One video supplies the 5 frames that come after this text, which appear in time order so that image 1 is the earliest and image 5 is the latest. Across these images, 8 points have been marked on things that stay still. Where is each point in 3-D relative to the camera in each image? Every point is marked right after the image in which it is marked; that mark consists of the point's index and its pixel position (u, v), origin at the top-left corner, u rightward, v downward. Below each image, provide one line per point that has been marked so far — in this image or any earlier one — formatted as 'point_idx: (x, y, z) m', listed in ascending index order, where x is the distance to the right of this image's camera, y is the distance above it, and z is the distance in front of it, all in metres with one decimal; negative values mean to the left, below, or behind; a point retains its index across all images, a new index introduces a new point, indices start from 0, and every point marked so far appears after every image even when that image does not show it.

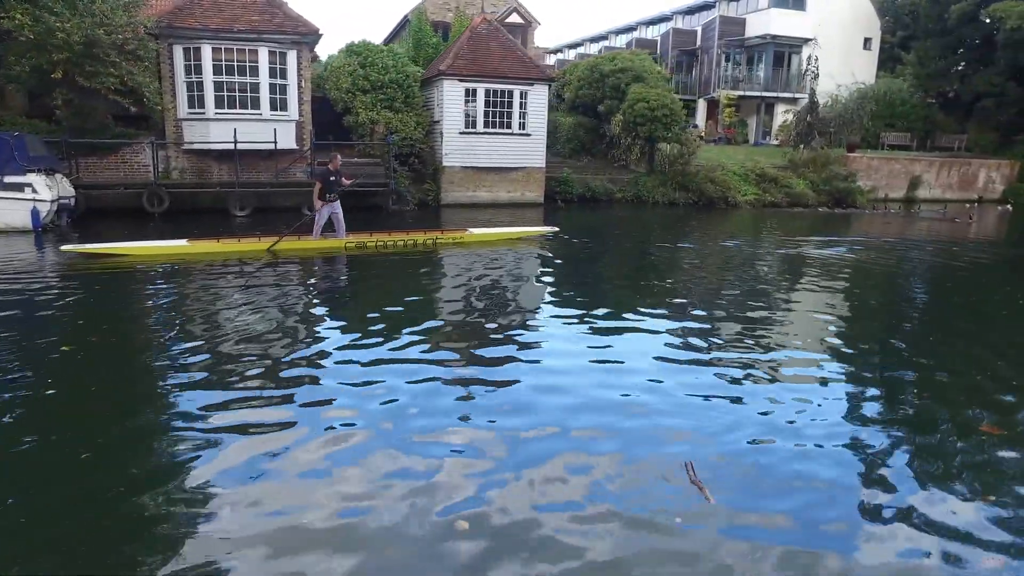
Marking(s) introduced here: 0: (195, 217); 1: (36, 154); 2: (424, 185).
0: (-7.8, +1.7, +15.9) m
1: (-10.2, +2.8, +13.8) m
2: (-2.6, +3.1, +19.7) m
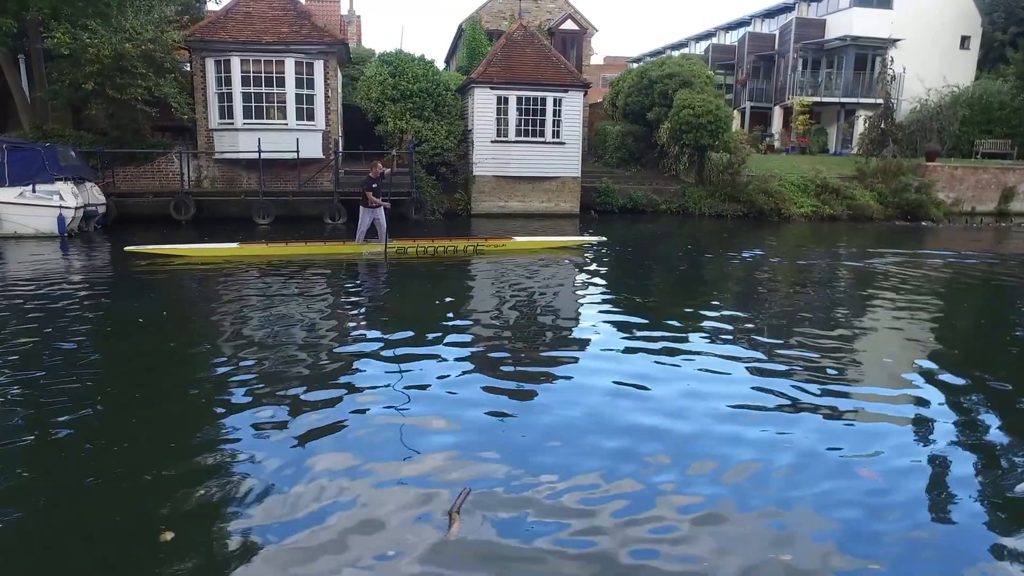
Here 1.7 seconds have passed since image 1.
0: (-7.3, +1.6, +16.2) m
1: (-9.9, +2.7, +14.5) m
2: (-1.7, +2.8, +19.4) m
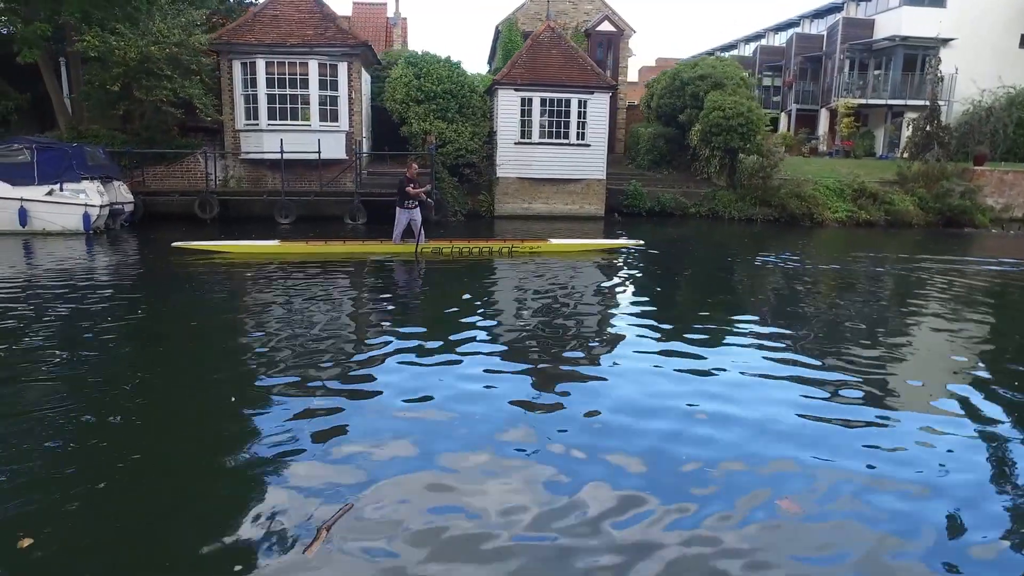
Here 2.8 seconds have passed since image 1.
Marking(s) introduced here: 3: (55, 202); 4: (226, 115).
0: (-6.8, +1.6, +16.5) m
1: (-9.5, +2.9, +14.9) m
2: (-1.0, +2.7, +19.3) m
3: (-10.0, +1.9, +14.3) m
4: (-7.5, +4.5, +17.0) m
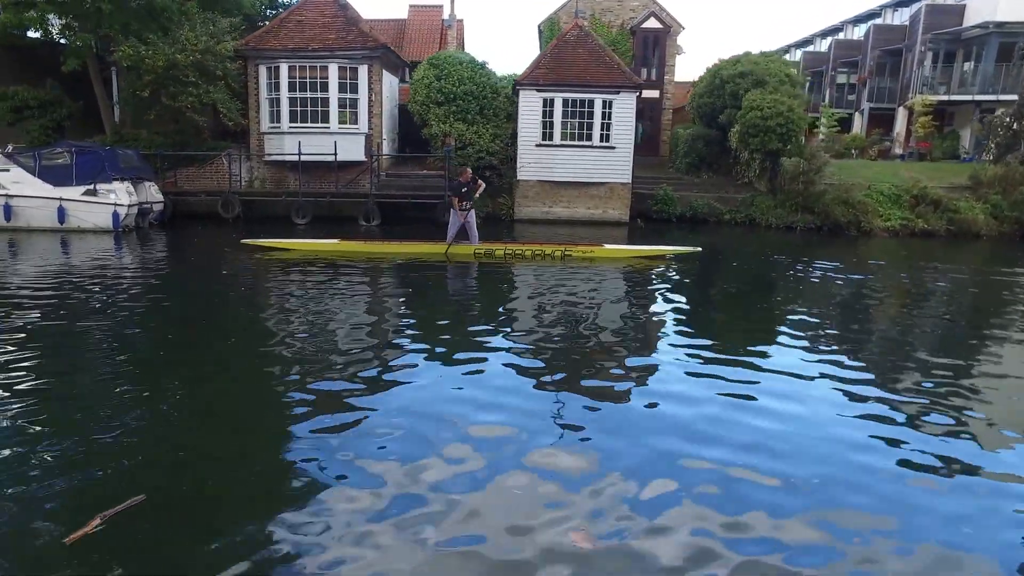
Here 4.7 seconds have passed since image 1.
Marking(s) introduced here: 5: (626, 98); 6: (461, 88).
0: (-6.5, +1.7, +17.0) m
1: (-9.4, +3.0, +15.8) m
2: (-0.4, +2.6, +19.1) m
3: (-9.9, +2.0, +15.2) m
4: (-7.0, +4.6, +17.6) m
5: (+3.2, +5.3, +18.3) m
6: (-1.4, +5.6, +18.2) m
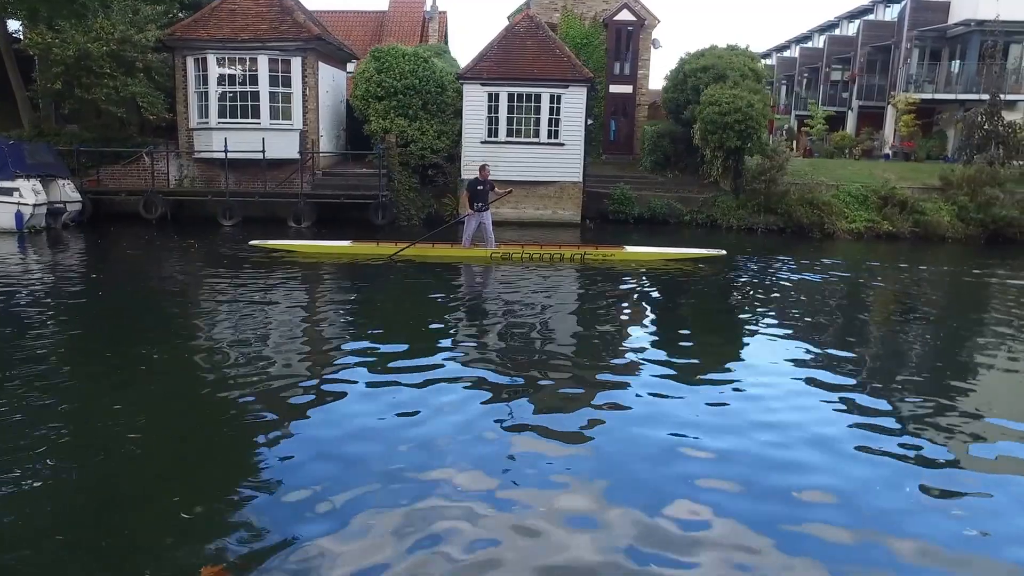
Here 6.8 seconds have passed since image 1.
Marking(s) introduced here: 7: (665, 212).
0: (-8.0, +1.6, +16.1) m
1: (-10.9, +2.9, +14.9) m
2: (-1.9, +2.5, +18.2) m
3: (-11.4, +2.0, +14.3) m
4: (-8.5, +4.5, +16.7) m
5: (+1.7, +5.2, +17.4) m
6: (-2.9, +5.5, +17.3) m
7: (+4.6, +2.3, +19.4) m
